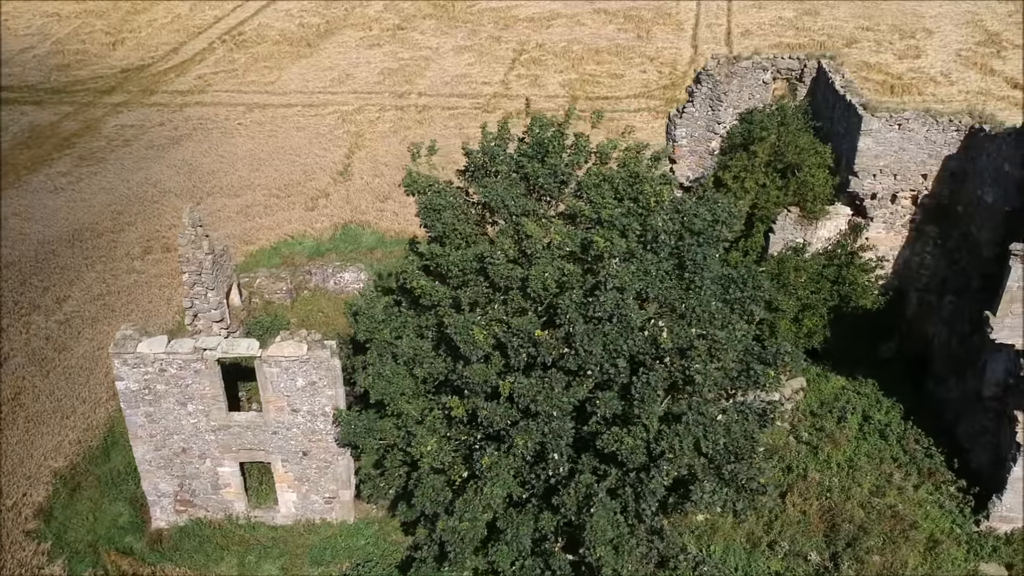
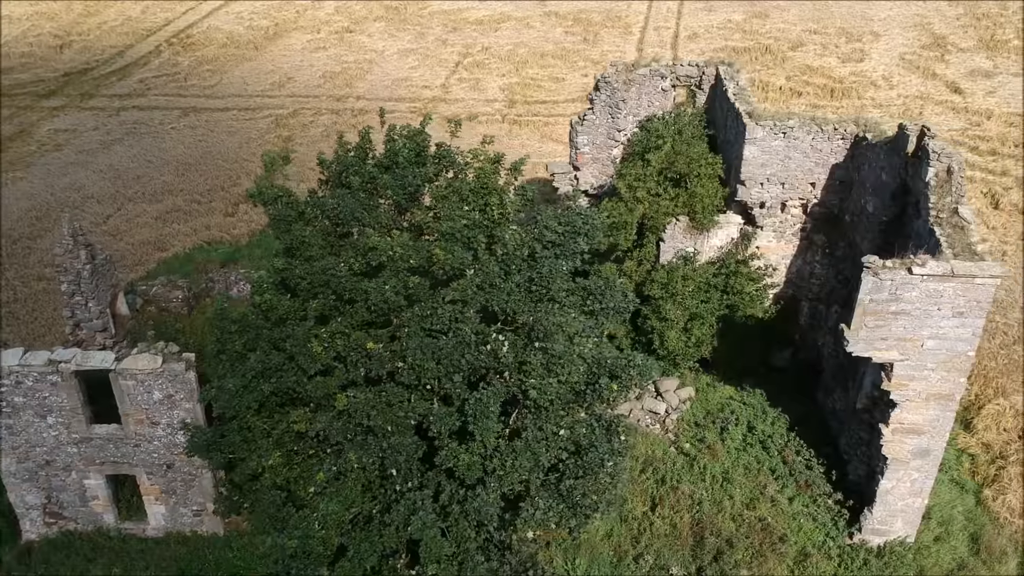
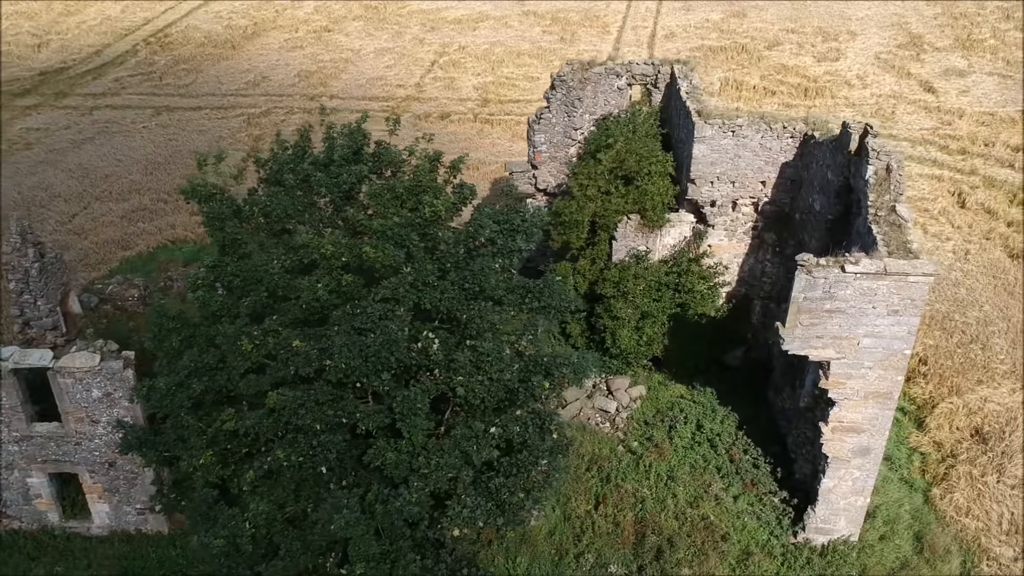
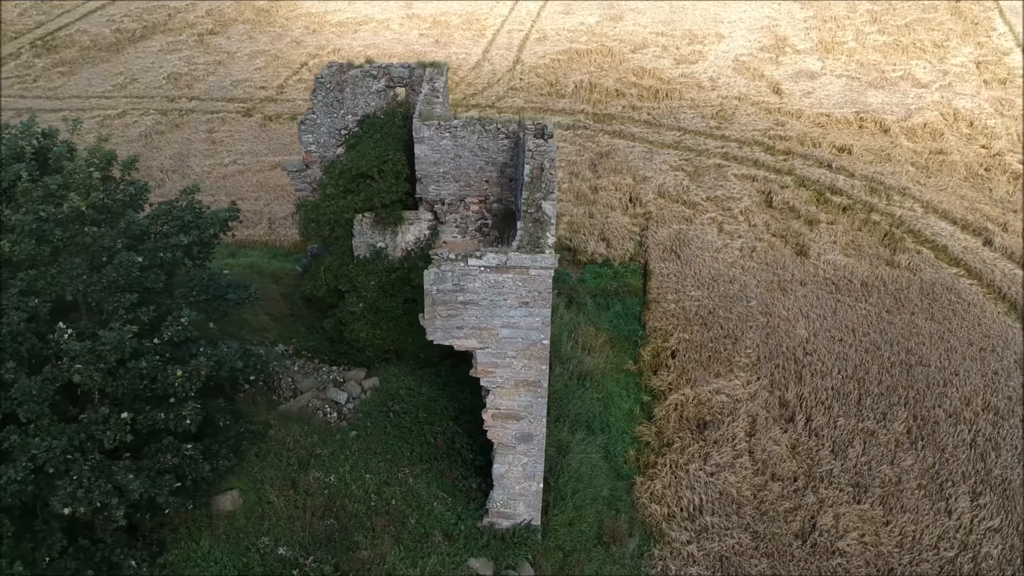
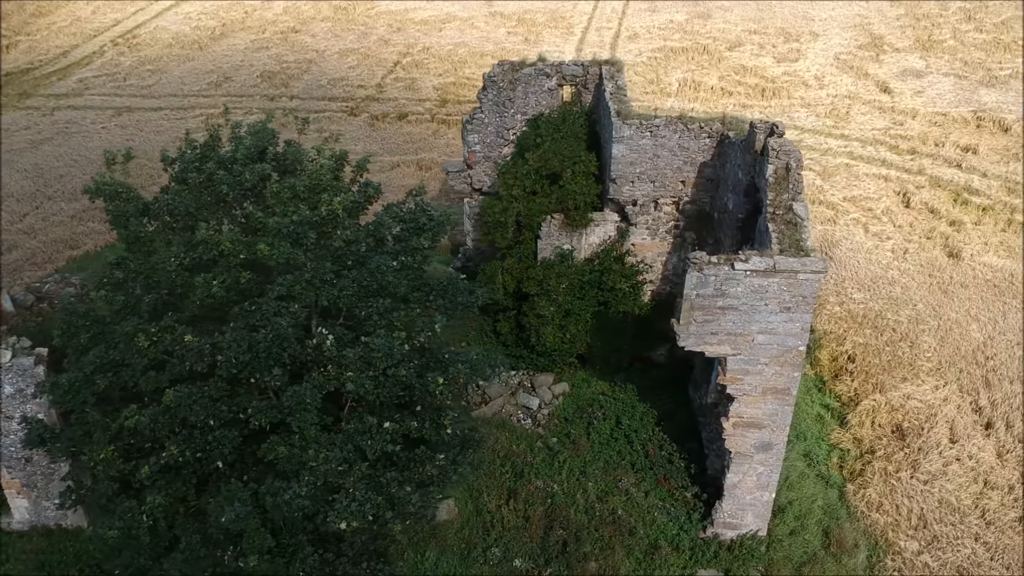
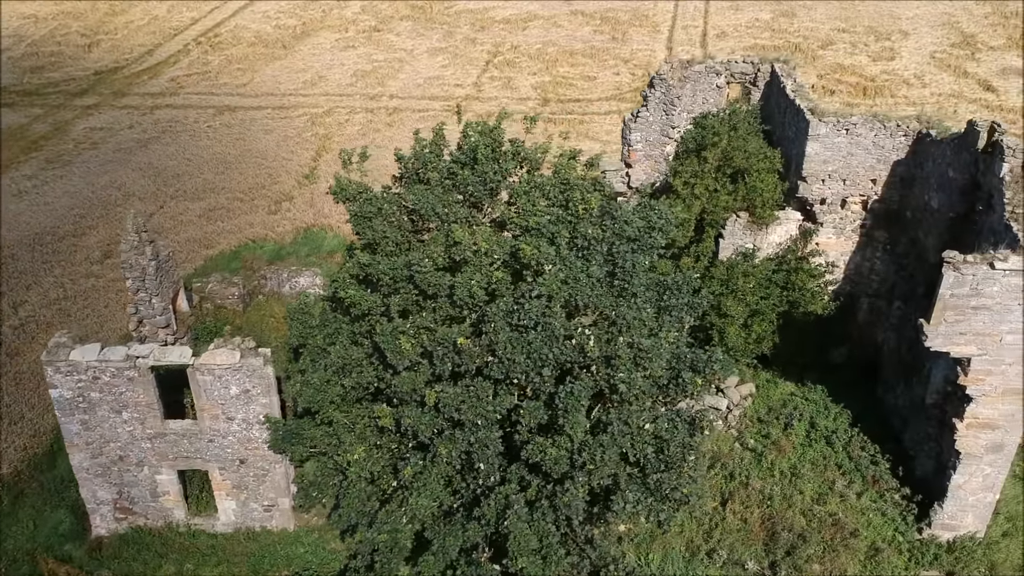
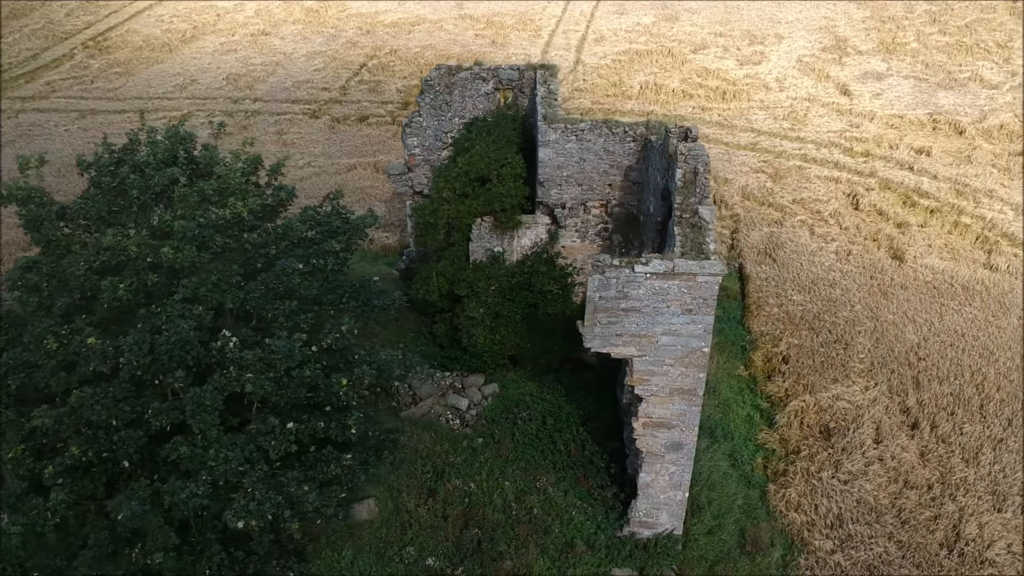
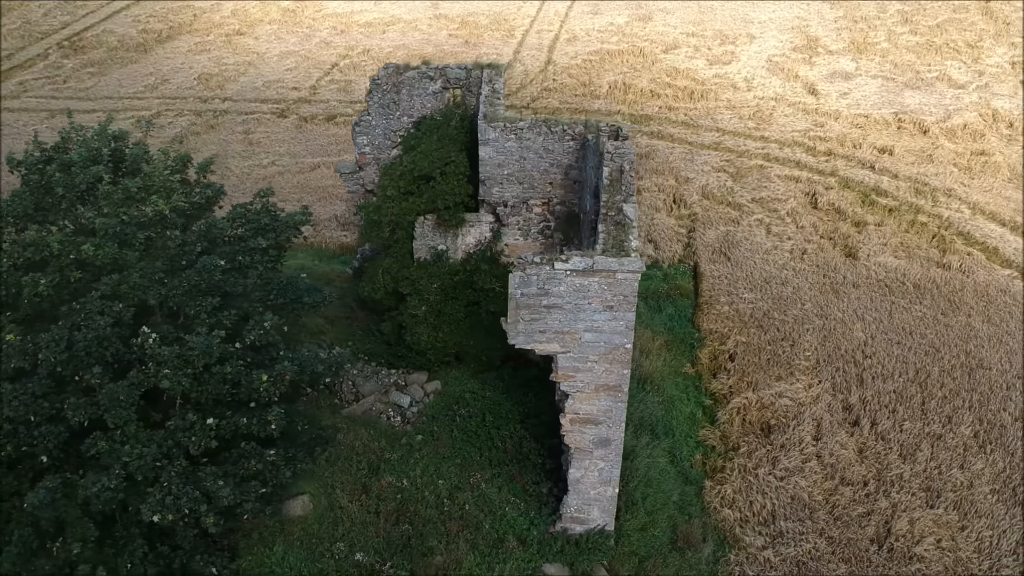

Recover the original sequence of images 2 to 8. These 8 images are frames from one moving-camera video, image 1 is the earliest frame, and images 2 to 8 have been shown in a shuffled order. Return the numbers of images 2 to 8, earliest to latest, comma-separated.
6, 2, 3, 5, 7, 8, 4
